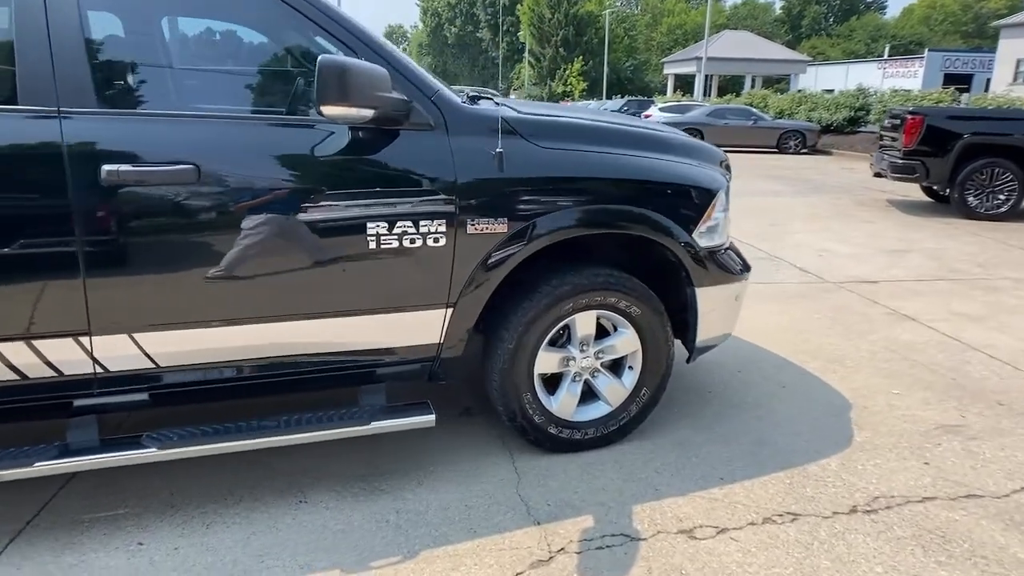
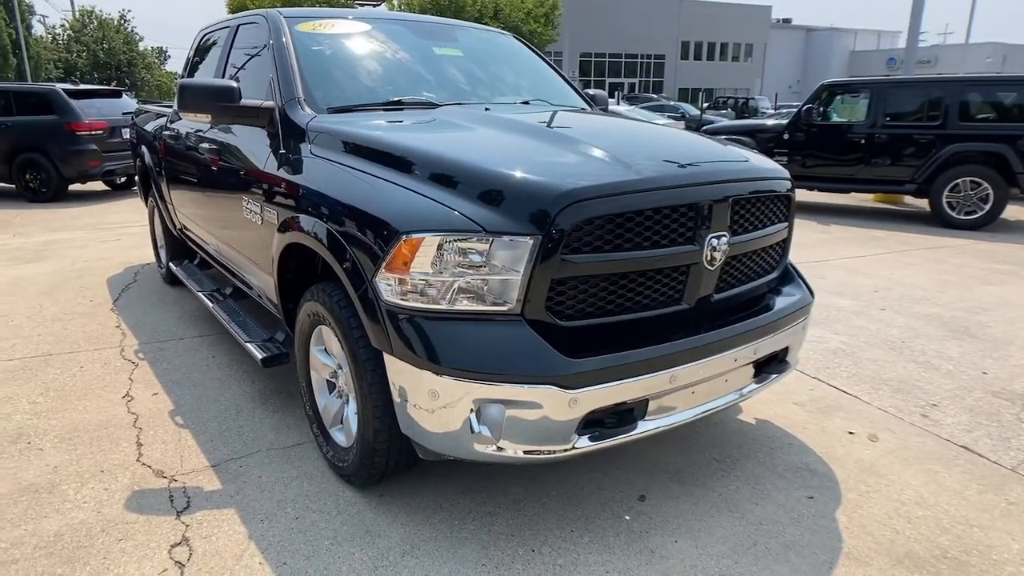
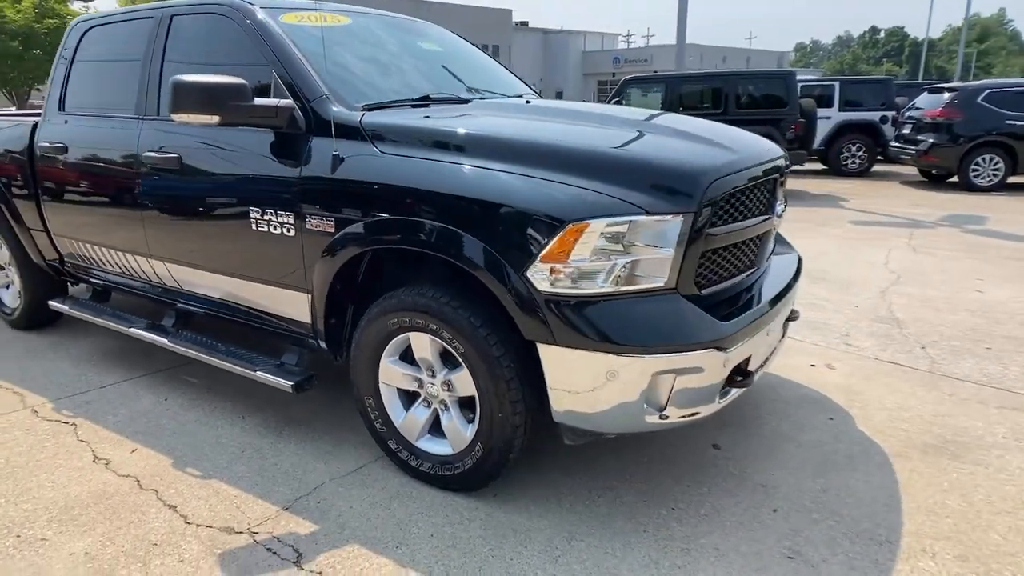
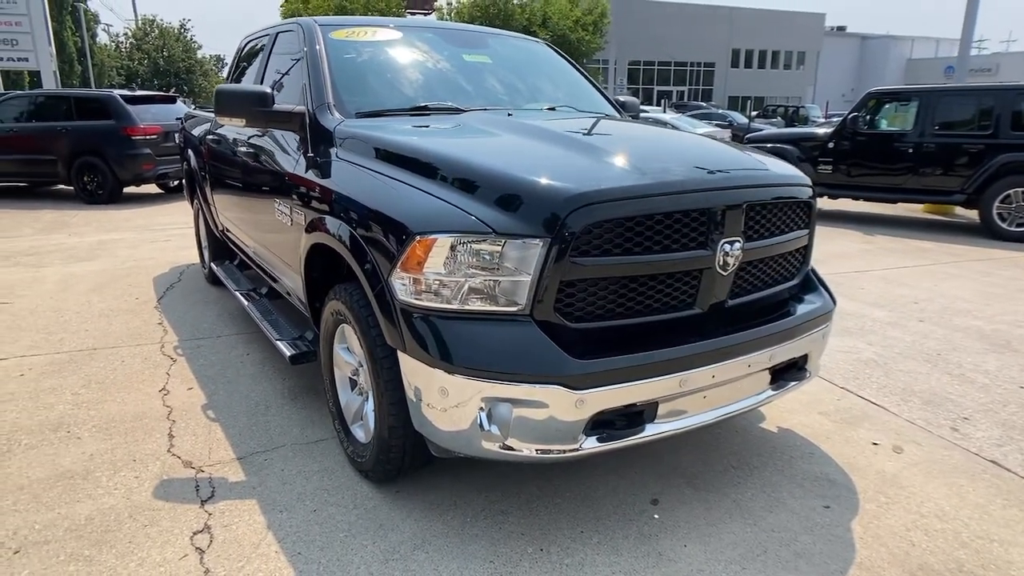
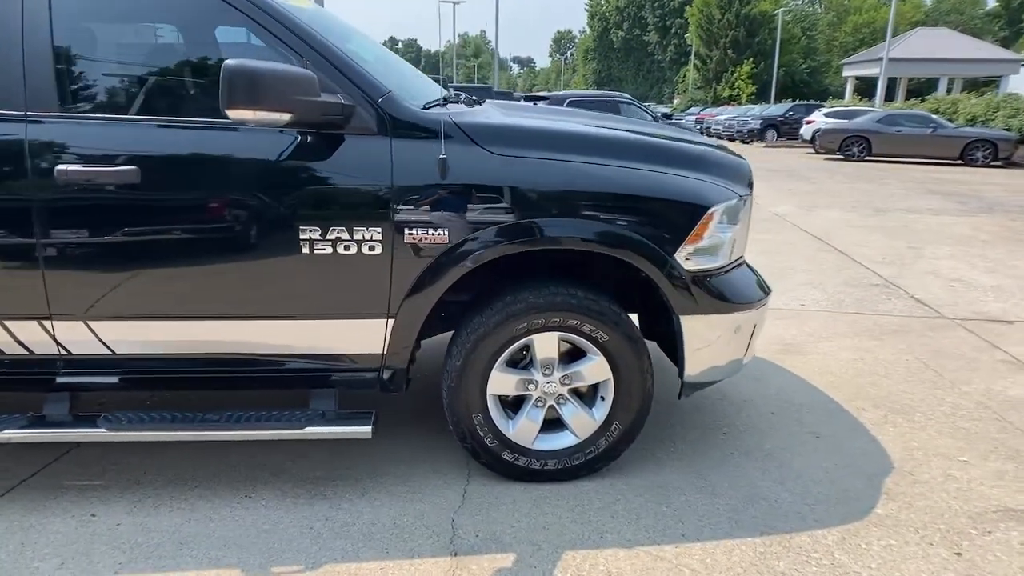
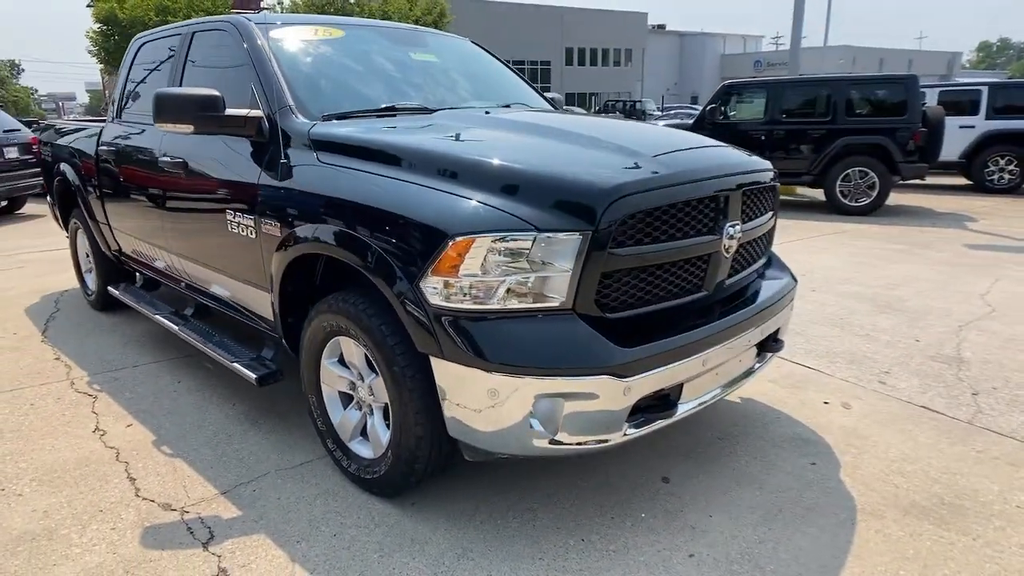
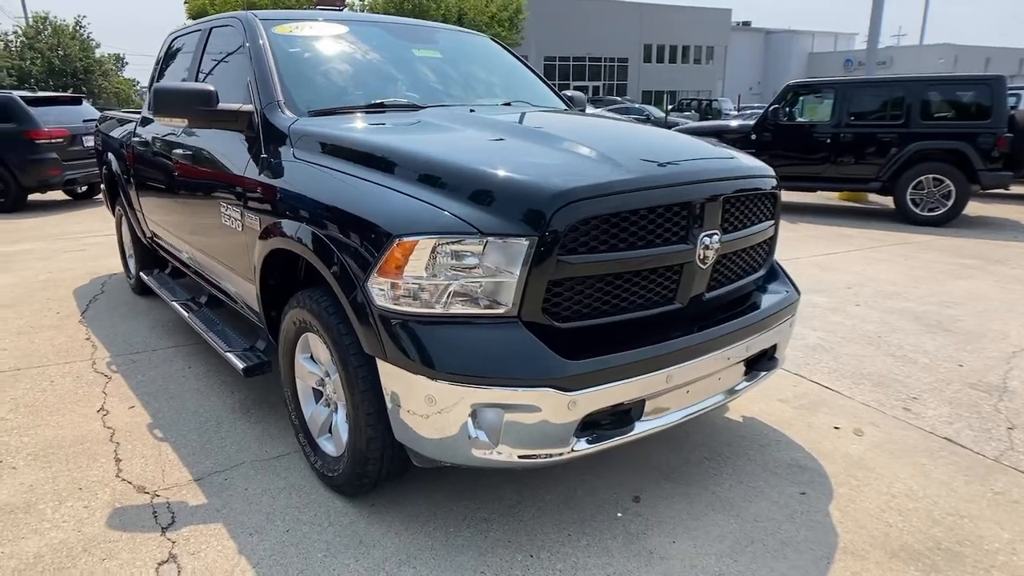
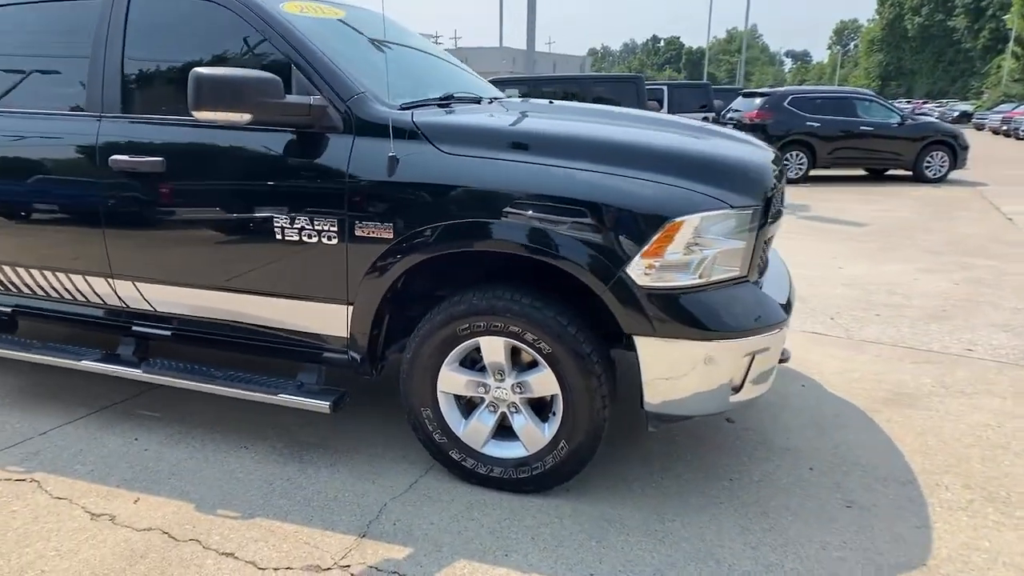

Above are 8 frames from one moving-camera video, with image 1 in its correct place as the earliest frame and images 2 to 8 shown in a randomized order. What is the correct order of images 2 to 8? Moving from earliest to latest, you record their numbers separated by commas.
5, 8, 3, 6, 7, 2, 4
